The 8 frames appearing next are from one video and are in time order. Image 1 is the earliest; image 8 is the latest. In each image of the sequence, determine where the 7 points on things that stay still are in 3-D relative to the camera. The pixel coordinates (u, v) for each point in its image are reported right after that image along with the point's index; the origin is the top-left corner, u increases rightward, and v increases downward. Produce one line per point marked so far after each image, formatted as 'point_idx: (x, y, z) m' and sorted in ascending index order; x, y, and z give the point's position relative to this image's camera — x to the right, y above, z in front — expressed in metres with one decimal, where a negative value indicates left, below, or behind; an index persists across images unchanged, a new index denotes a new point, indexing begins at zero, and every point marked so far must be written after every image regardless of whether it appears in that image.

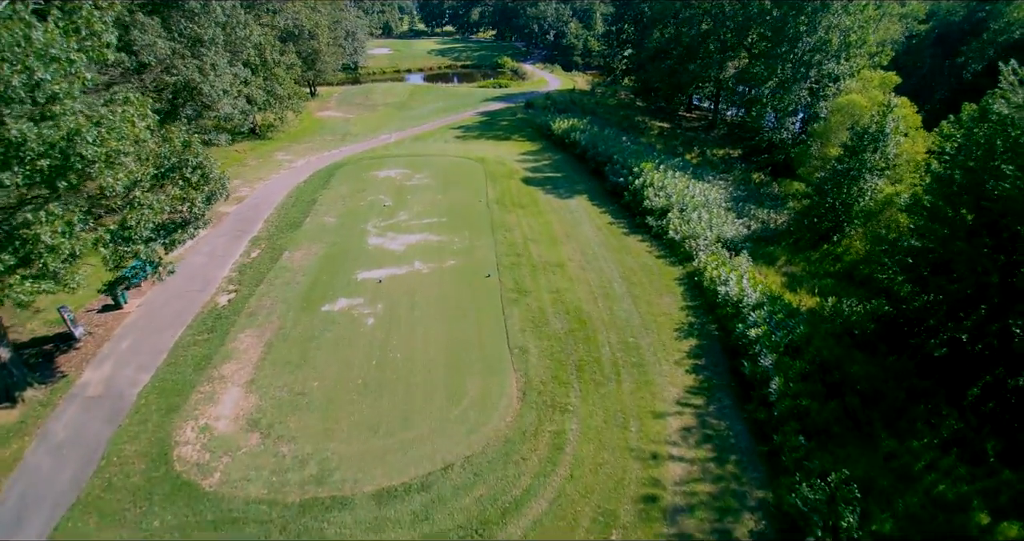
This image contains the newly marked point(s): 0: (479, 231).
0: (-1.1, +1.3, +19.3) m
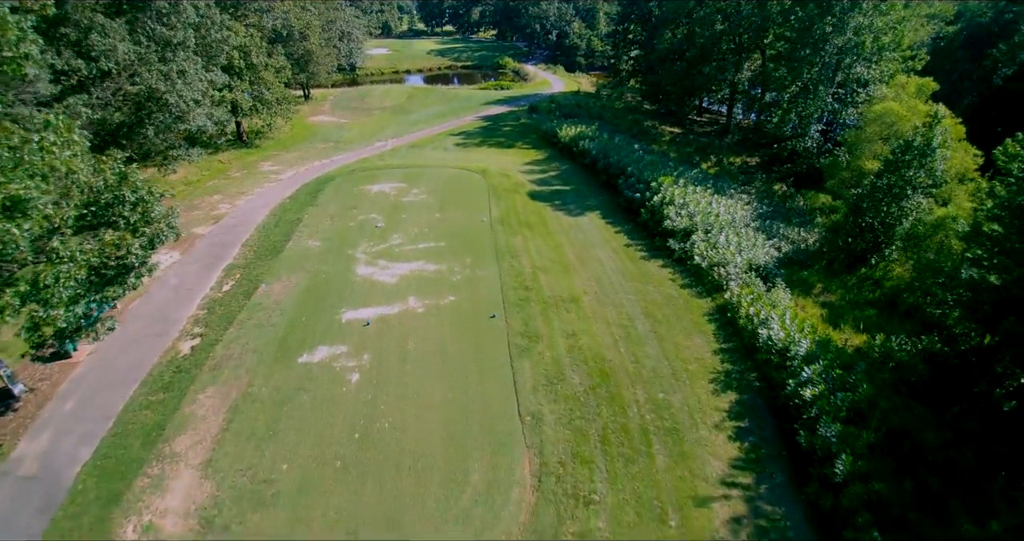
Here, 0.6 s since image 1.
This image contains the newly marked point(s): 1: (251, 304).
0: (-0.9, +0.4, +17.2) m
1: (-6.4, -0.8, +15.0) m
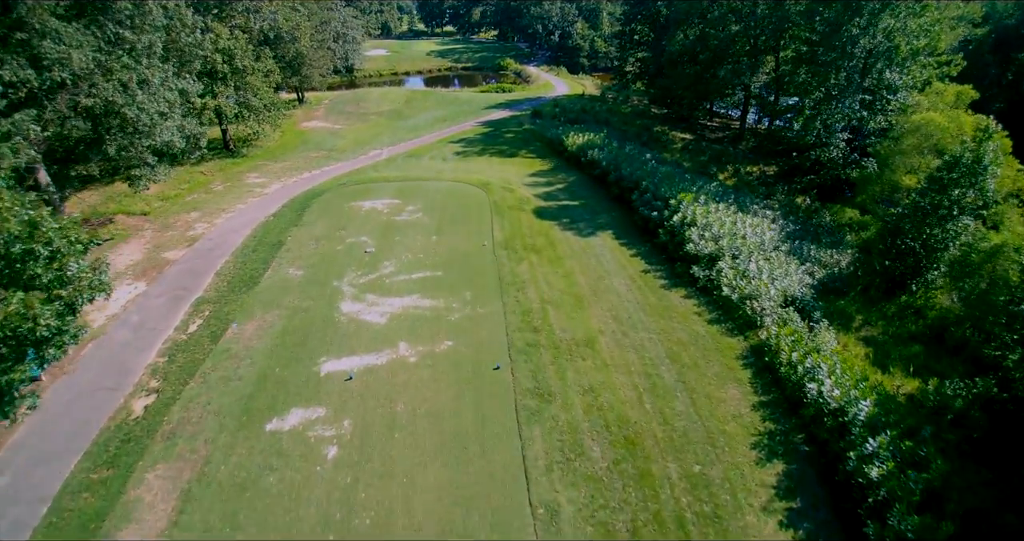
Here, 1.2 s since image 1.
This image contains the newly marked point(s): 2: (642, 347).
0: (-0.7, -0.5, +15.2) m
1: (-6.2, -1.7, +13.0) m
2: (+3.0, -1.8, +14.0) m
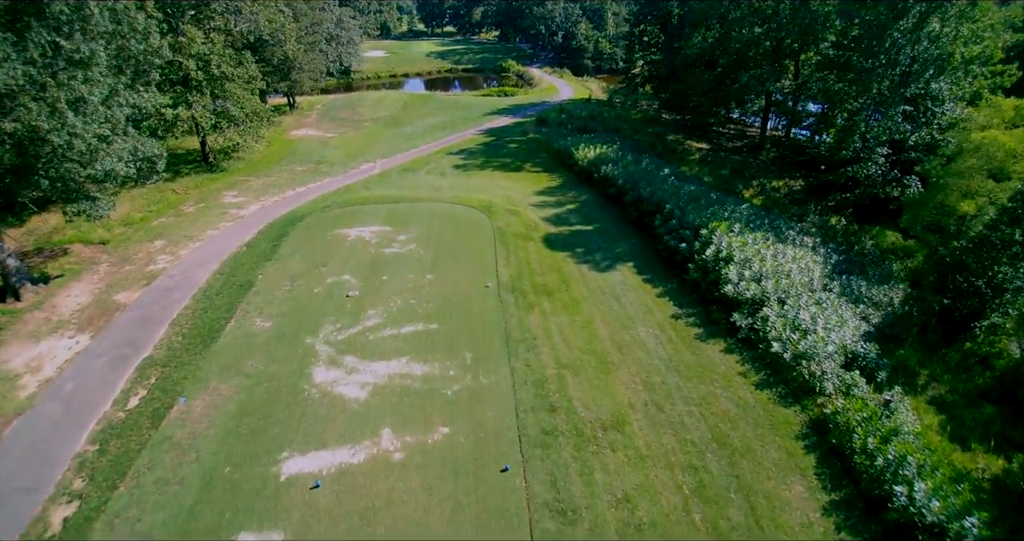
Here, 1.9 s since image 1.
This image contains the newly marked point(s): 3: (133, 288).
0: (-0.5, -1.6, +12.7) m
1: (-6.0, -2.8, +10.5) m
2: (+3.2, -2.9, +11.5) m
3: (-10.1, -0.4, +16.3) m
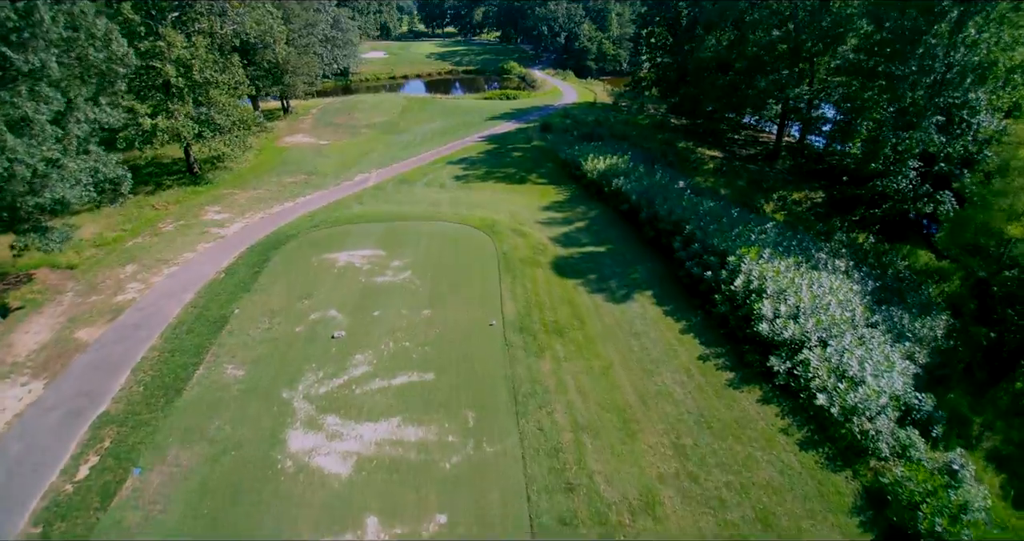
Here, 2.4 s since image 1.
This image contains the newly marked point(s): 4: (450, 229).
0: (-0.4, -2.4, +11.0) m
1: (-5.9, -3.6, +8.8) m
2: (+3.3, -3.7, +9.8) m
3: (-9.9, -1.2, +14.6) m
4: (-1.9, +1.2, +18.9) m
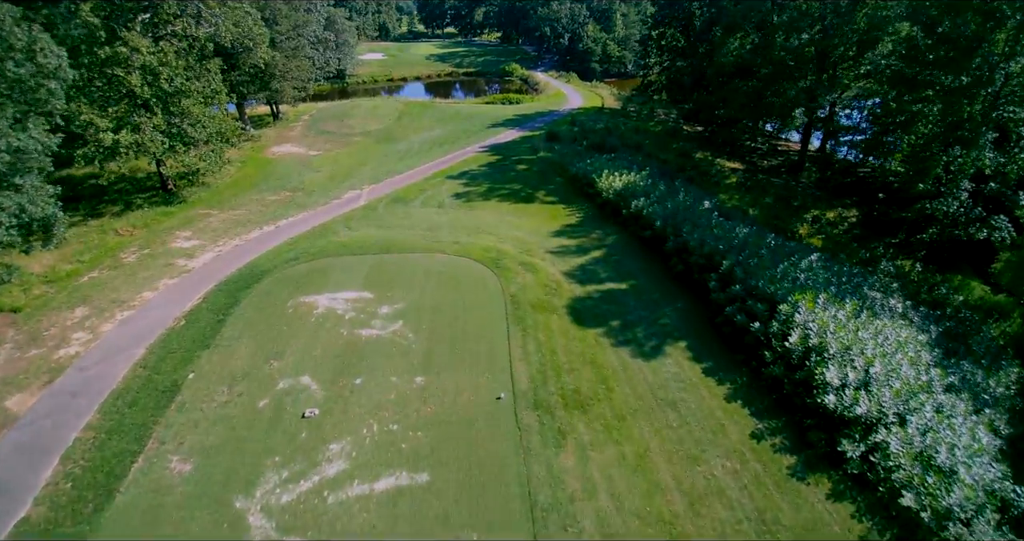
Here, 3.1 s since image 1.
0: (-0.1, -3.5, +8.6) m
1: (-5.7, -4.7, +6.4) m
2: (+3.5, -4.8, +7.4) m
3: (-9.7, -2.3, +12.2) m
4: (-1.6, +0.1, +16.5) m
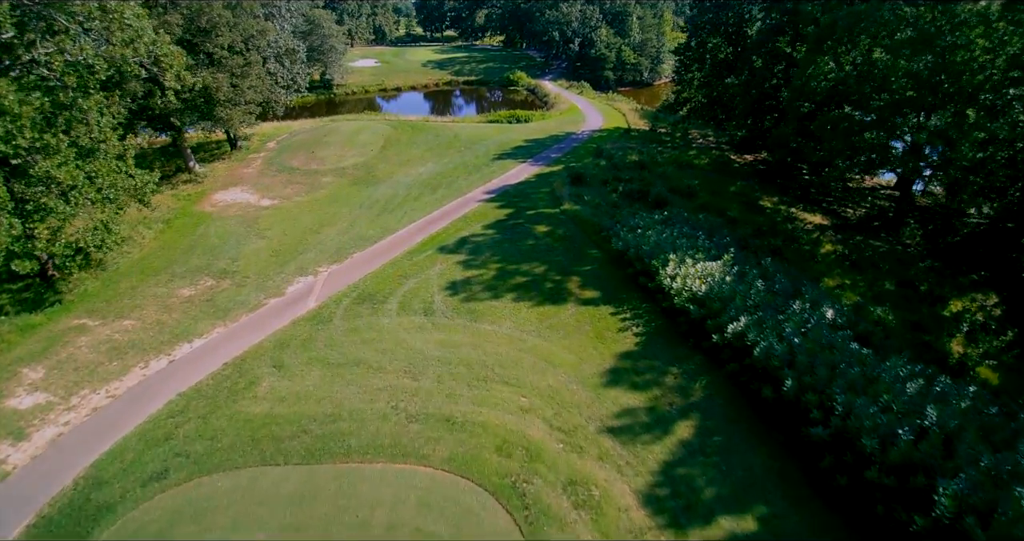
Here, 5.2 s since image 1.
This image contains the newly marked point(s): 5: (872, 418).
0: (+0.4, -6.9, +1.3) m
1: (-5.1, -8.1, -0.9) m
2: (+4.1, -8.2, +0.1) m
3: (-9.1, -5.7, +4.9) m
4: (-1.1, -3.3, +9.2) m
5: (+5.8, -2.5, +9.9) m
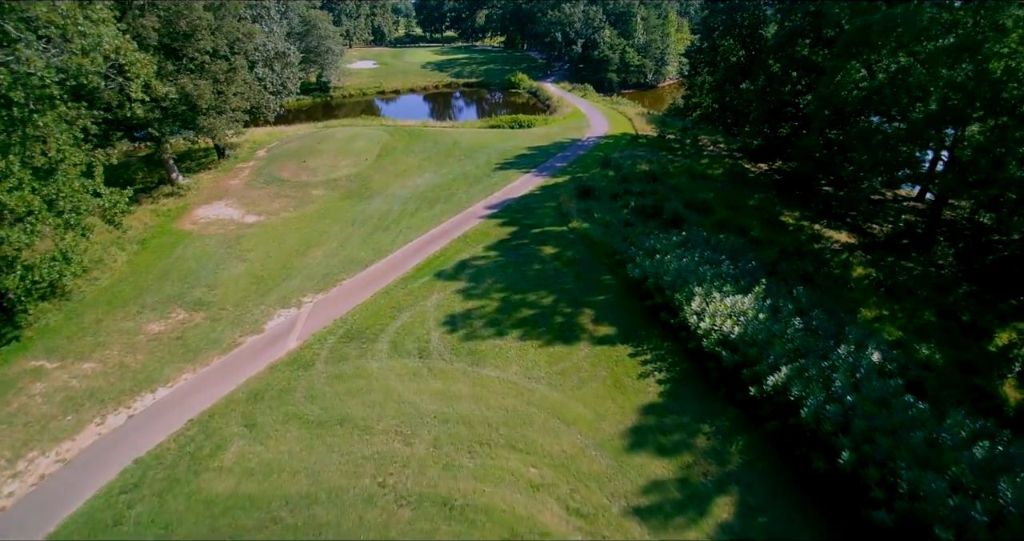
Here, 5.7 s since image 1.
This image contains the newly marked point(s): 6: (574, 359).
0: (+0.6, -7.7, -0.3) m
1: (-5.0, -8.9, -2.5) m
2: (+4.2, -9.0, -1.5) m
3: (-9.0, -6.4, +3.3) m
4: (-0.9, -4.1, +7.6) m
5: (+5.9, -3.3, +8.2) m
6: (+1.4, -2.1, +13.4) m
